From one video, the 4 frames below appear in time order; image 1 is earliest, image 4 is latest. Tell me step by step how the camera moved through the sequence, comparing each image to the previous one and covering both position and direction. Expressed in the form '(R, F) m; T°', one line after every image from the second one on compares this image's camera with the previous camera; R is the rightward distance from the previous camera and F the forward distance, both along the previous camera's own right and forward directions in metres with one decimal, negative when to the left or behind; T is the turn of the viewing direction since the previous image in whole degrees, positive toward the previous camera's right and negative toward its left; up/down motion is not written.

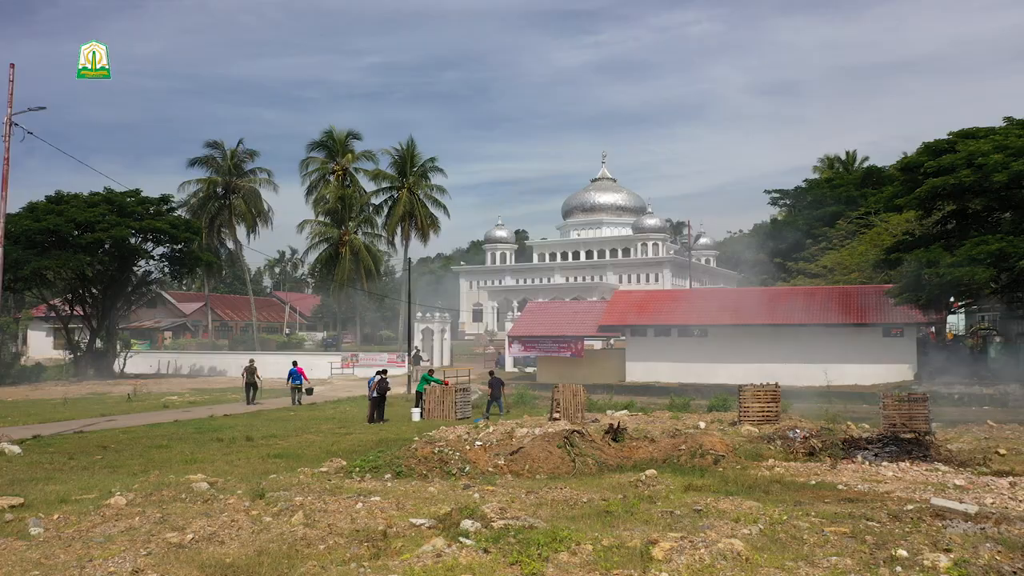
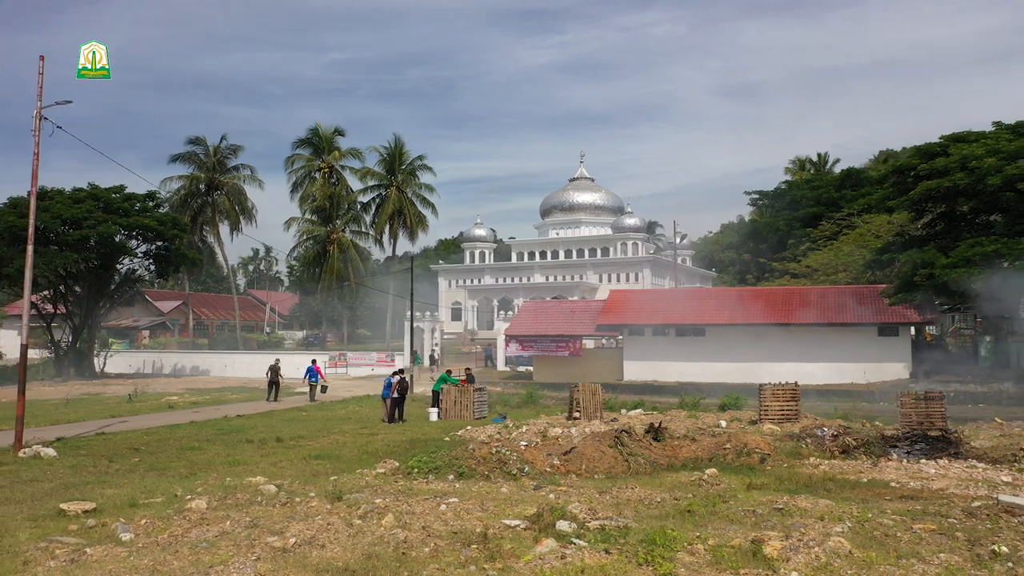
(-1.2, 0.0) m; +2°
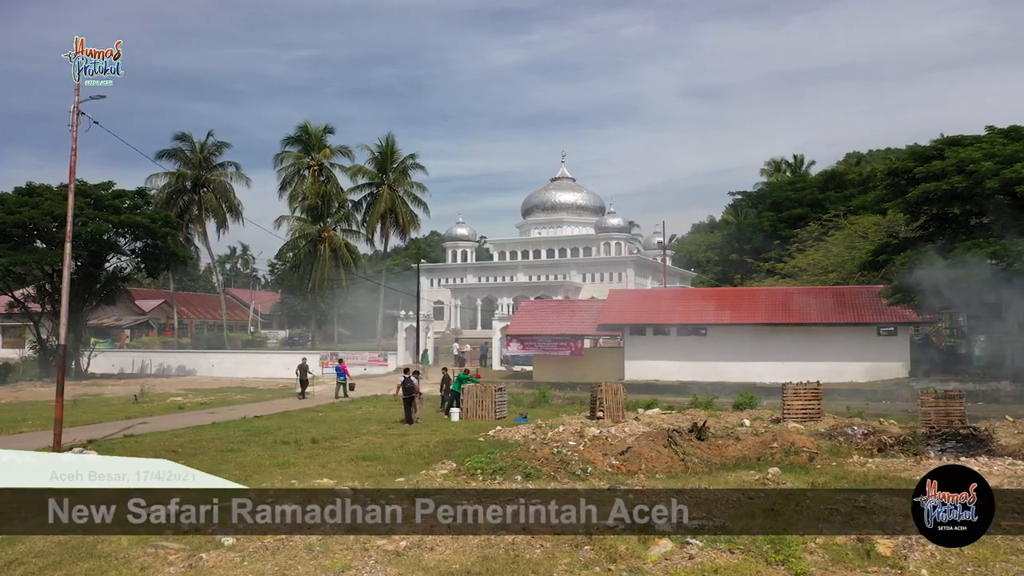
(-1.3, +0.1) m; +2°
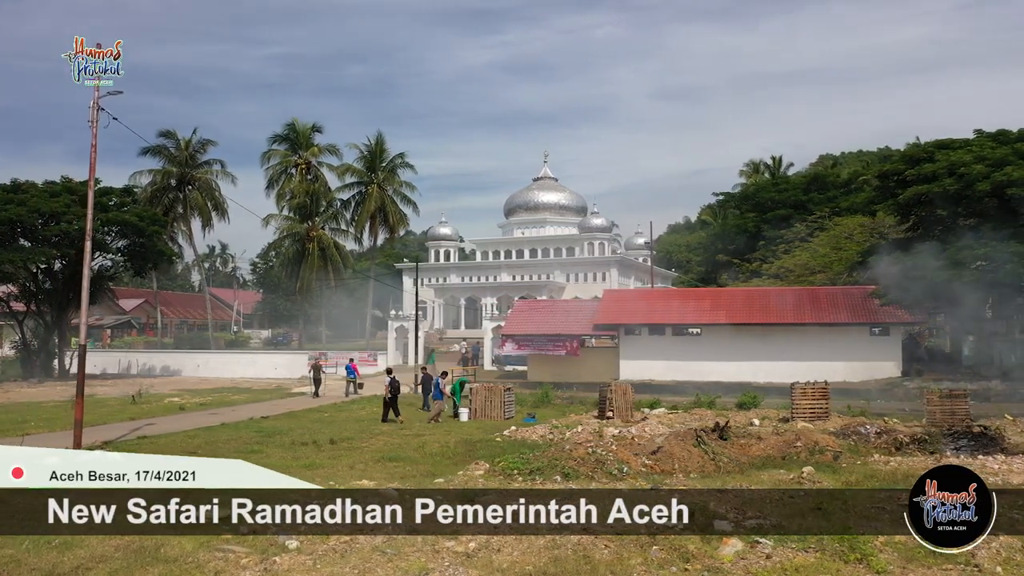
(-0.8, 0.0) m; +2°
